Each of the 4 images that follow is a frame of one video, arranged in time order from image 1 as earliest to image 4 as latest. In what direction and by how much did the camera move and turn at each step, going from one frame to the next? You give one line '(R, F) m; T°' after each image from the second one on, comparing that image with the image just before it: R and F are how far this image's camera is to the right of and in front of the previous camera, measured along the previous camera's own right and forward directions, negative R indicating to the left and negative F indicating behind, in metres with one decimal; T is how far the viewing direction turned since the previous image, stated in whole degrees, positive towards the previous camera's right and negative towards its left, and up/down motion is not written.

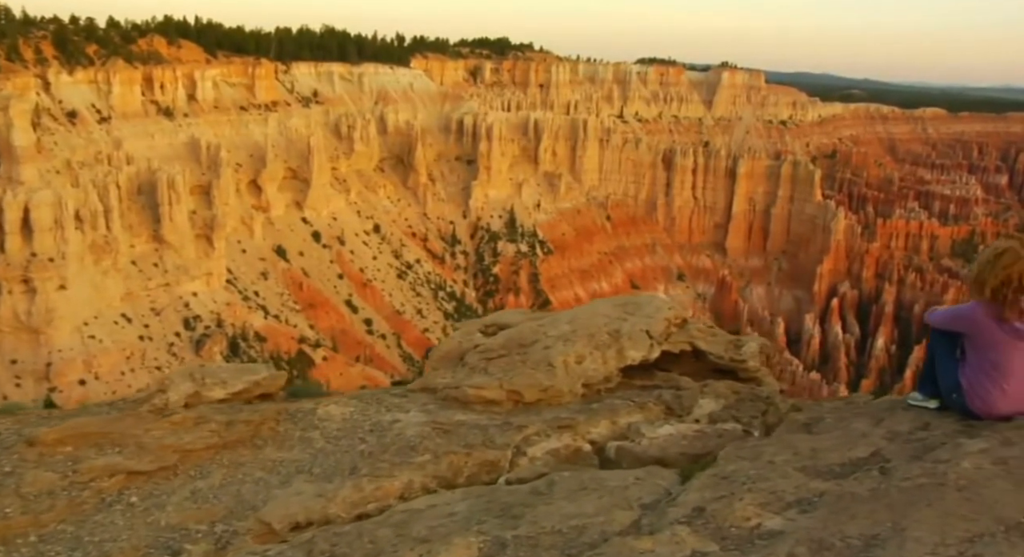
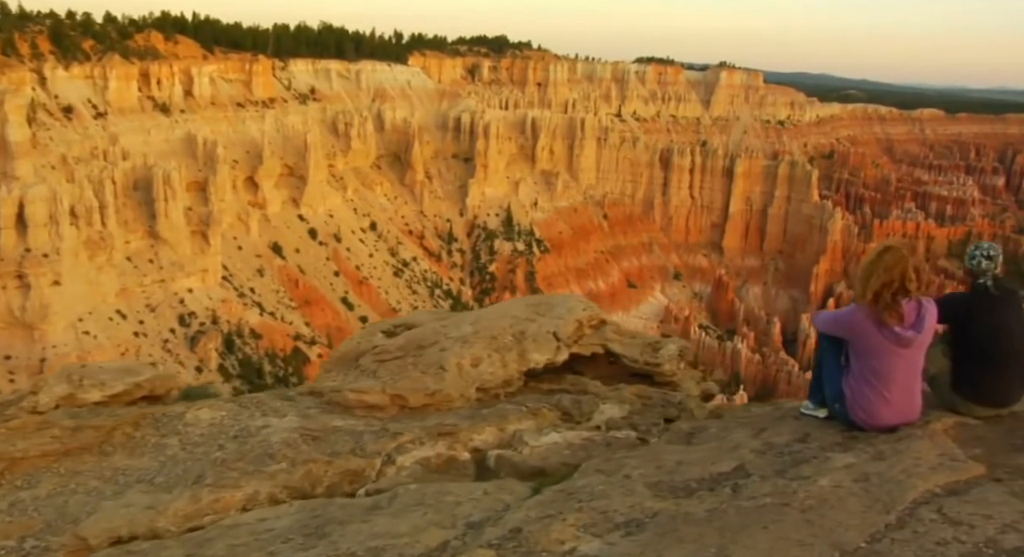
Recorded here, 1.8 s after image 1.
(+1.0, +0.4) m; 0°
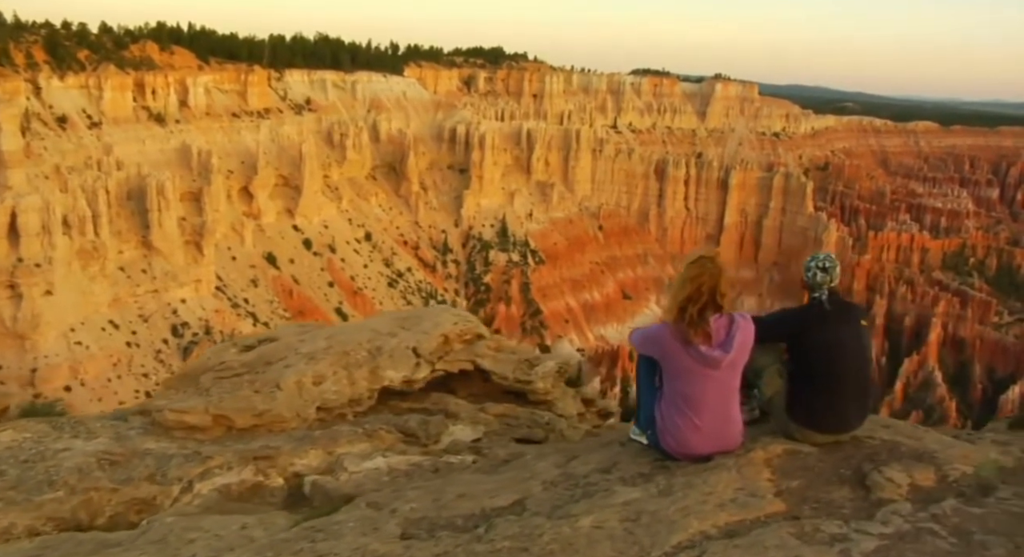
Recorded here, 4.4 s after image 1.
(+1.3, +0.5) m; 0°
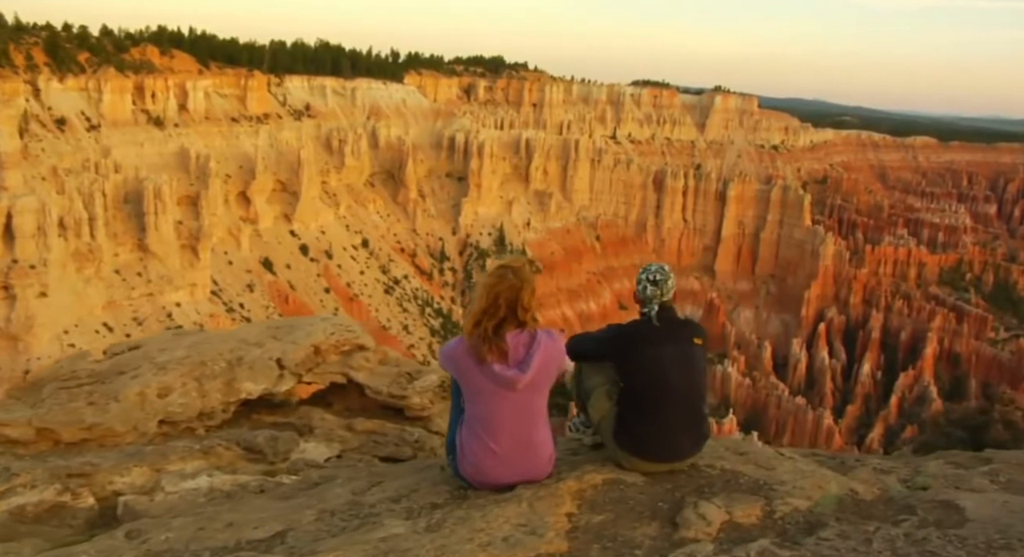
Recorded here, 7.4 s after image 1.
(+1.2, +0.4) m; 0°
